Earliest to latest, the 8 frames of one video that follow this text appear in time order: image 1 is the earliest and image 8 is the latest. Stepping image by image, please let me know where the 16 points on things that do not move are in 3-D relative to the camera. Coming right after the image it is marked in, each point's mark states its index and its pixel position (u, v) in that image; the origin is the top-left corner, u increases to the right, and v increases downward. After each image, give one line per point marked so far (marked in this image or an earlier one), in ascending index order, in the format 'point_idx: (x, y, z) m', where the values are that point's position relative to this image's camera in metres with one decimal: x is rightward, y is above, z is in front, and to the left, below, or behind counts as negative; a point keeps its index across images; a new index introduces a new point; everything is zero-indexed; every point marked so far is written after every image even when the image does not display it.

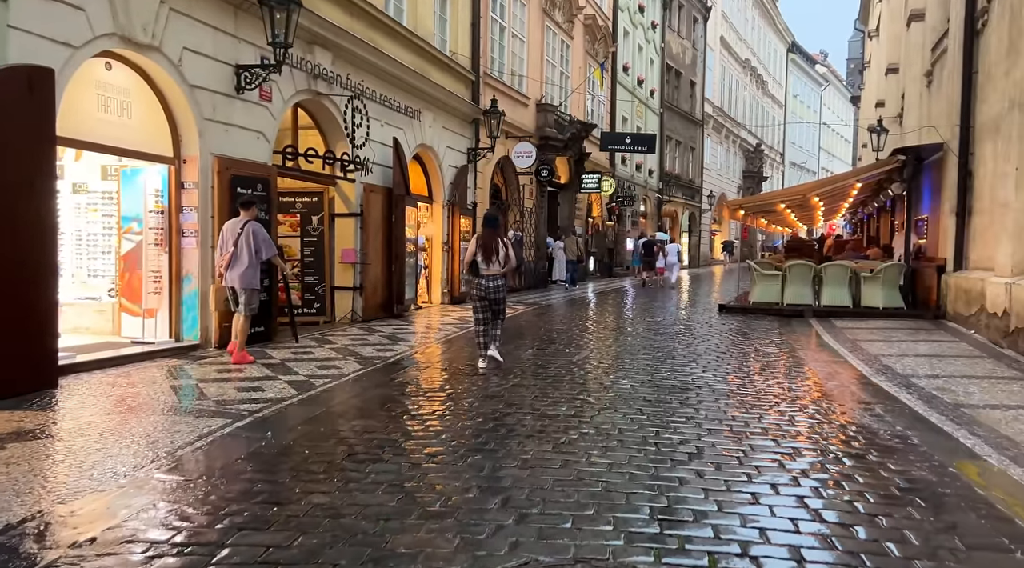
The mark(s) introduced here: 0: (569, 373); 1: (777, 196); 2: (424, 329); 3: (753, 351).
0: (+0.6, -0.9, +9.0) m
1: (+5.2, +1.7, +18.3) m
2: (-1.2, -0.6, +12.6) m
3: (+3.0, -0.8, +11.6) m
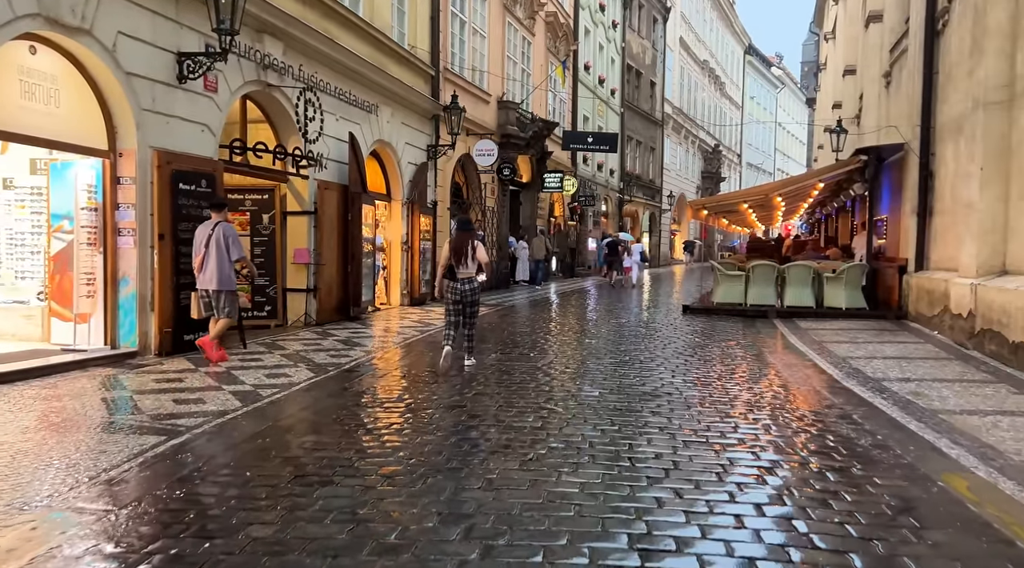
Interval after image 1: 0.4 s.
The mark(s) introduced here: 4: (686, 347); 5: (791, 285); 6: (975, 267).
0: (+0.2, -0.9, +8.6) m
1: (+4.5, +1.7, +18.1) m
2: (-1.7, -0.6, +12.2) m
3: (+2.5, -0.8, +11.3) m
4: (+2.3, -0.8, +12.1) m
5: (+4.9, 0.0, +16.3) m
6: (+5.5, +0.2, +11.2) m
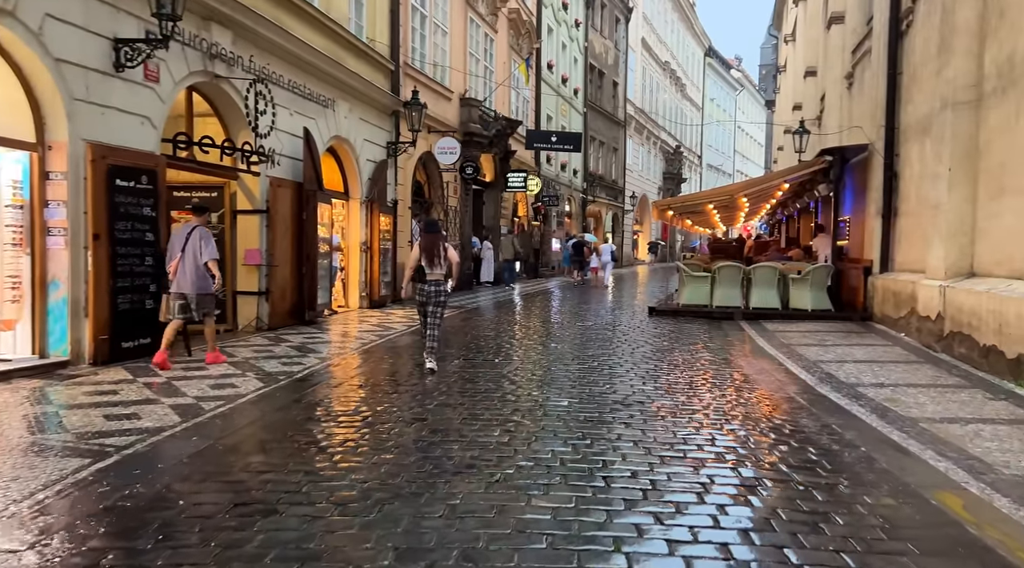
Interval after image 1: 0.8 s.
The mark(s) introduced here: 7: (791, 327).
0: (-0.1, -0.9, +8.2) m
1: (+3.7, +1.7, +17.9) m
2: (-2.2, -0.7, +11.7) m
3: (+2.0, -0.9, +11.0) m
4: (+1.8, -0.8, +11.8) m
5: (+4.2, 0.0, +16.1) m
6: (+5.1, +0.2, +11.0) m
7: (+4.3, -0.7, +14.5) m
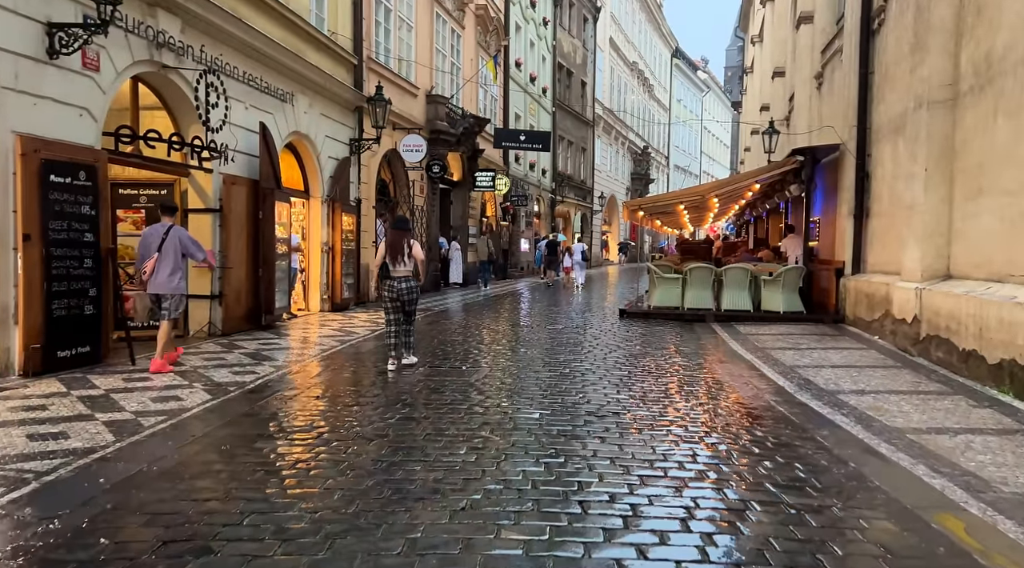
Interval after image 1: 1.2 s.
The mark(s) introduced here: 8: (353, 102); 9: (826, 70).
0: (-0.4, -1.0, +7.8) m
1: (+3.1, +1.7, +17.6) m
2: (-2.6, -0.7, +11.2) m
3: (+1.7, -0.9, +10.7) m
4: (+1.4, -0.9, +11.5) m
5: (+3.7, -0.1, +15.8) m
6: (+4.7, +0.1, +10.8) m
7: (+3.8, -0.7, +14.2) m
8: (-2.8, +3.2, +16.1) m
9: (+6.5, +4.4, +19.1) m
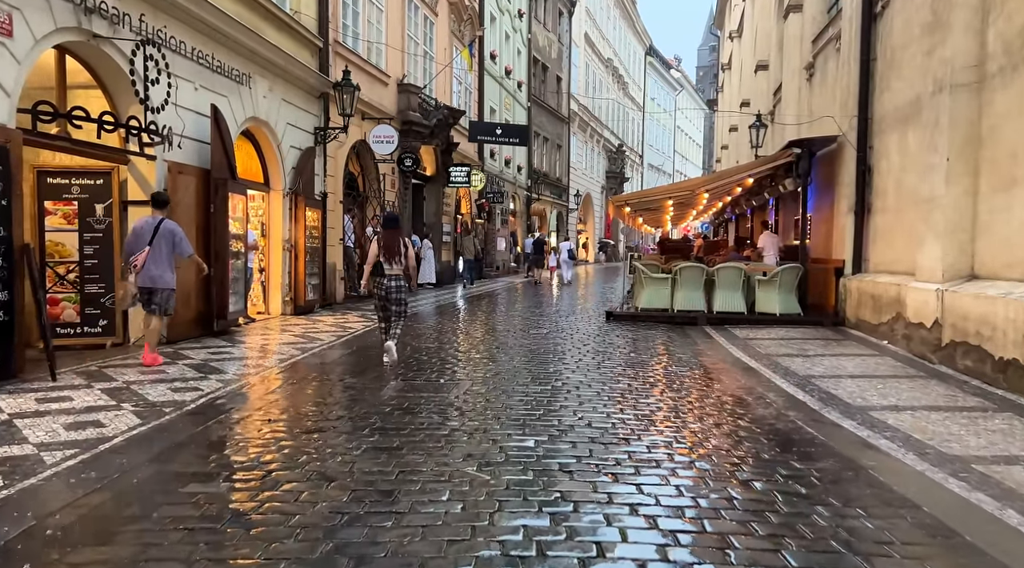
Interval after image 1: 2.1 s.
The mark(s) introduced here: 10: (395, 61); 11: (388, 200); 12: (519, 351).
0: (-0.5, -1.0, +6.7) m
1: (+2.7, +1.7, +16.6) m
2: (-2.8, -0.7, +10.1) m
3: (+1.5, -0.9, +9.6) m
4: (+1.2, -0.9, +10.4) m
5: (+3.3, -0.1, +14.8) m
6: (+4.5, +0.1, +9.8) m
7: (+3.5, -0.7, +13.3) m
8: (-3.1, +3.2, +14.9) m
9: (+6.0, +4.4, +18.2) m
10: (-2.4, +4.6, +19.3) m
11: (-2.6, +1.7, +19.3) m
12: (+0.1, -0.8, +11.5) m
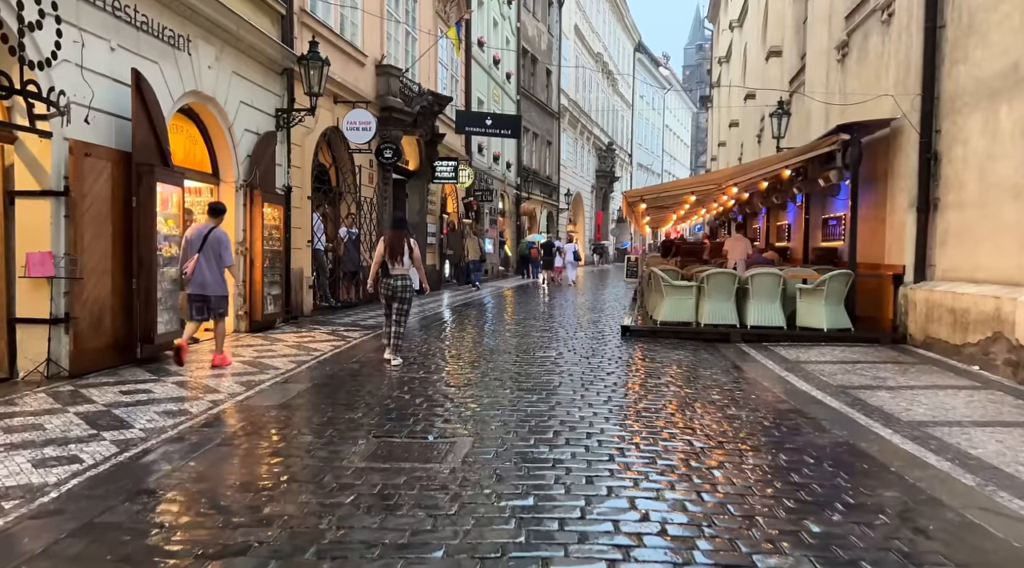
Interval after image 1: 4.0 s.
0: (-0.4, -1.1, +4.4) m
1: (+2.7, +1.5, +14.4) m
2: (-2.7, -0.8, +7.8) m
3: (+1.6, -1.0, +7.4) m
4: (+1.2, -1.0, +8.2) m
5: (+3.3, -0.2, +12.6) m
6: (+4.6, 0.0, +7.7) m
7: (+3.5, -0.8, +11.0) m
8: (-3.2, +3.0, +12.6) m
9: (+5.9, +4.3, +16.1) m
10: (-2.5, +4.5, +17.0) m
11: (-2.7, +1.6, +17.0) m
12: (+0.1, -0.9, +9.2) m
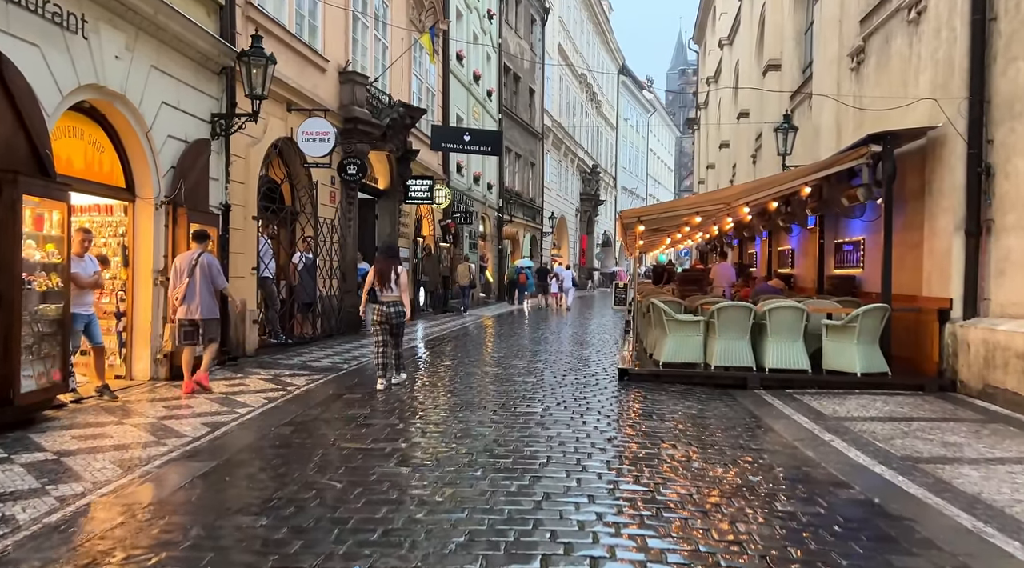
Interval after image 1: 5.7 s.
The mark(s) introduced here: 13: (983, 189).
0: (-0.5, -1.3, +2.5) m
1: (+2.4, +1.1, +12.6) m
2: (-2.9, -1.1, +5.8) m
3: (+1.4, -1.3, +5.5) m
4: (+1.0, -1.3, +6.3) m
5: (+3.0, -0.6, +10.8) m
6: (+4.4, -0.3, +5.8) m
7: (+3.3, -1.2, +9.2) m
8: (-3.4, +2.6, +10.7) m
9: (+5.6, +3.8, +14.4) m
10: (-2.9, +3.9, +15.1) m
11: (-3.0, +1.1, +15.1) m
12: (-0.1, -1.3, +7.3) m
13: (+5.0, +1.0, +9.9) m
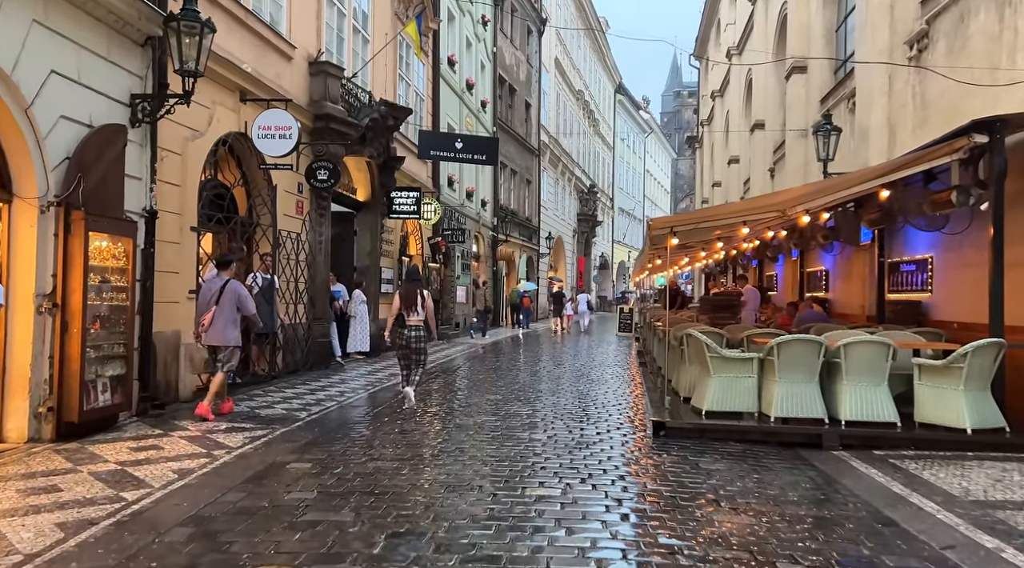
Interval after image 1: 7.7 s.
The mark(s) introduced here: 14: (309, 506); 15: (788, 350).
0: (-0.4, -1.3, +0.1) m
1: (+2.4, +0.8, +10.2) m
2: (-2.8, -1.3, +3.3) m
3: (+1.4, -1.4, +3.1) m
4: (+1.1, -1.4, +3.8) m
5: (+3.1, -0.9, +8.4) m
6: (+4.5, -0.4, +3.4) m
7: (+3.3, -1.4, +6.8) m
8: (-3.4, +2.4, +8.3) m
9: (+5.6, +3.5, +12.1) m
10: (-2.9, +3.6, +12.8) m
11: (-3.0, +0.7, +12.7) m
12: (0.0, -1.4, +4.8) m
13: (+5.0, +0.8, +7.5) m
14: (-1.2, -1.4, +5.3) m
15: (+2.5, -0.6, +8.5) m
